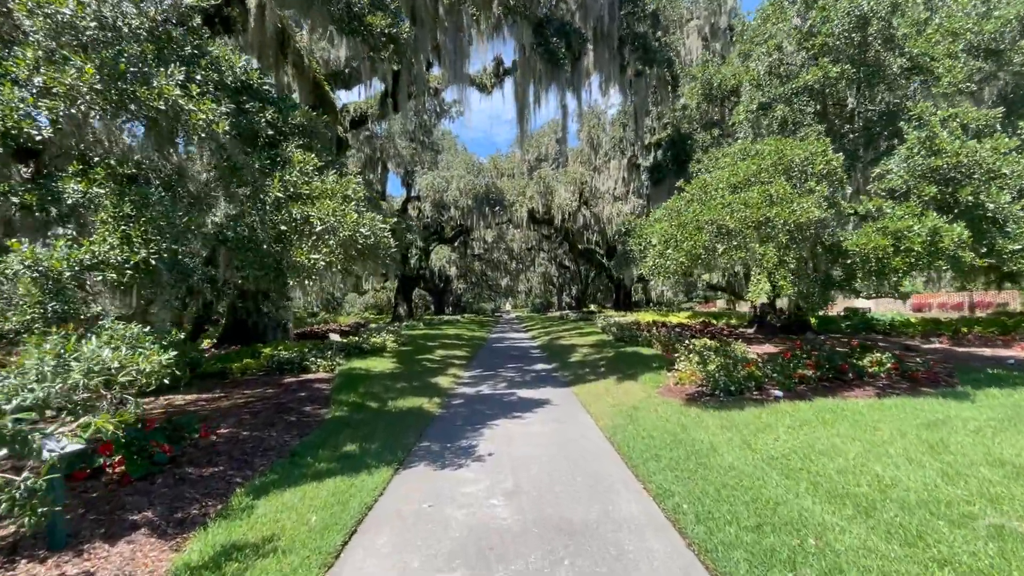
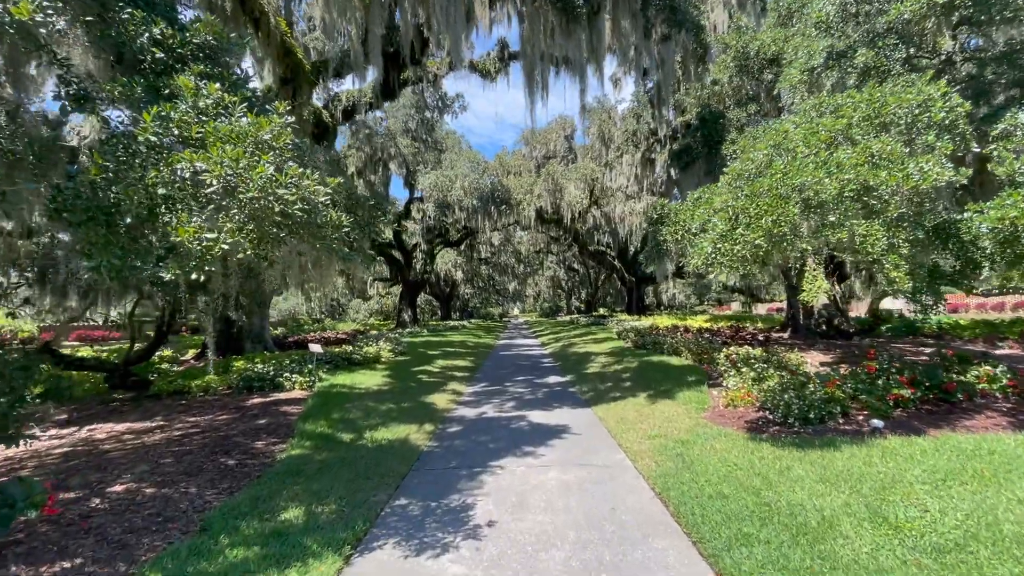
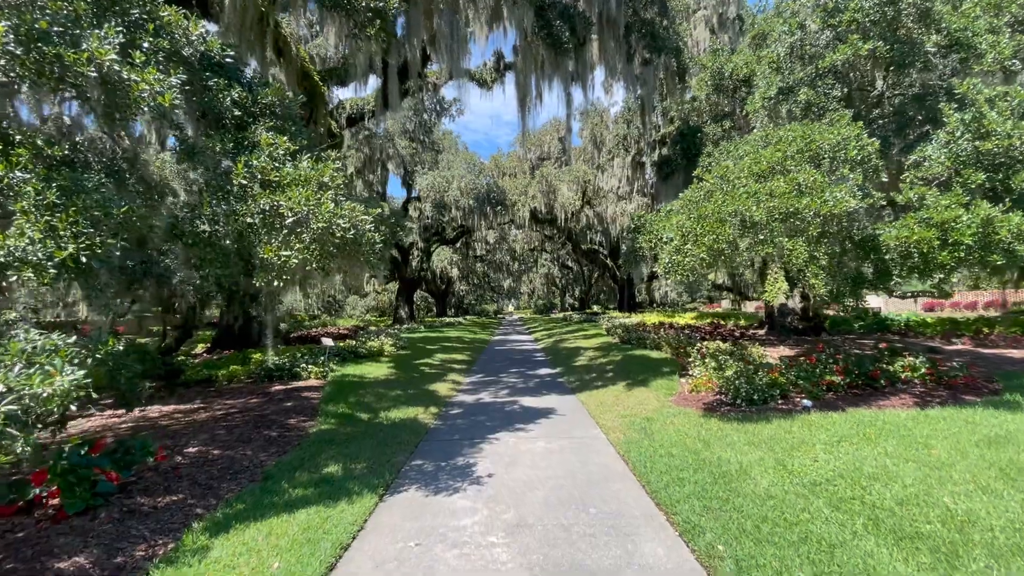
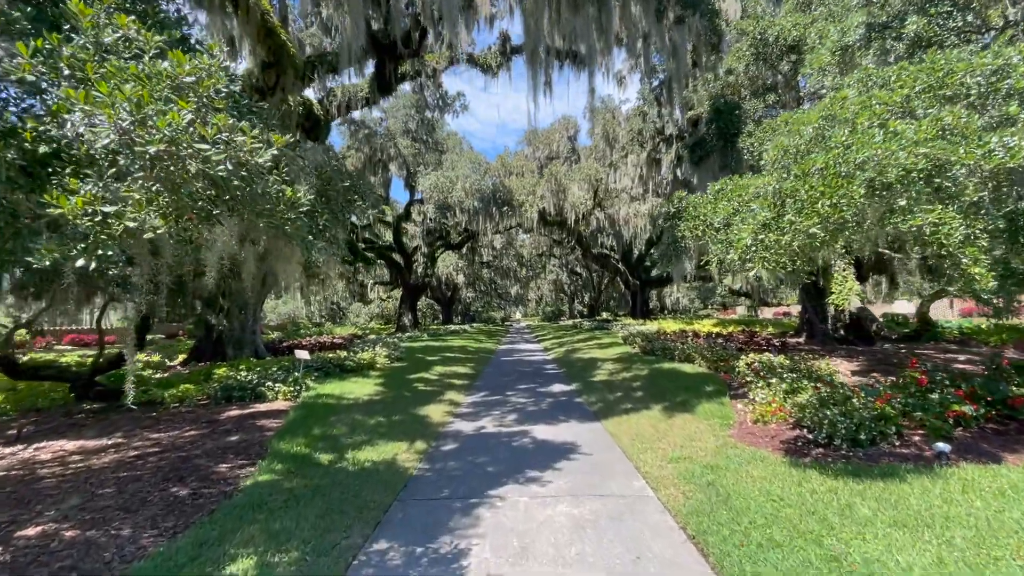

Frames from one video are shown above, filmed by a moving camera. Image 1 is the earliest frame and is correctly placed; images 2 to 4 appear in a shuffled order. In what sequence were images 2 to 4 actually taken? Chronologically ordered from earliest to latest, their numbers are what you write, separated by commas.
3, 2, 4
